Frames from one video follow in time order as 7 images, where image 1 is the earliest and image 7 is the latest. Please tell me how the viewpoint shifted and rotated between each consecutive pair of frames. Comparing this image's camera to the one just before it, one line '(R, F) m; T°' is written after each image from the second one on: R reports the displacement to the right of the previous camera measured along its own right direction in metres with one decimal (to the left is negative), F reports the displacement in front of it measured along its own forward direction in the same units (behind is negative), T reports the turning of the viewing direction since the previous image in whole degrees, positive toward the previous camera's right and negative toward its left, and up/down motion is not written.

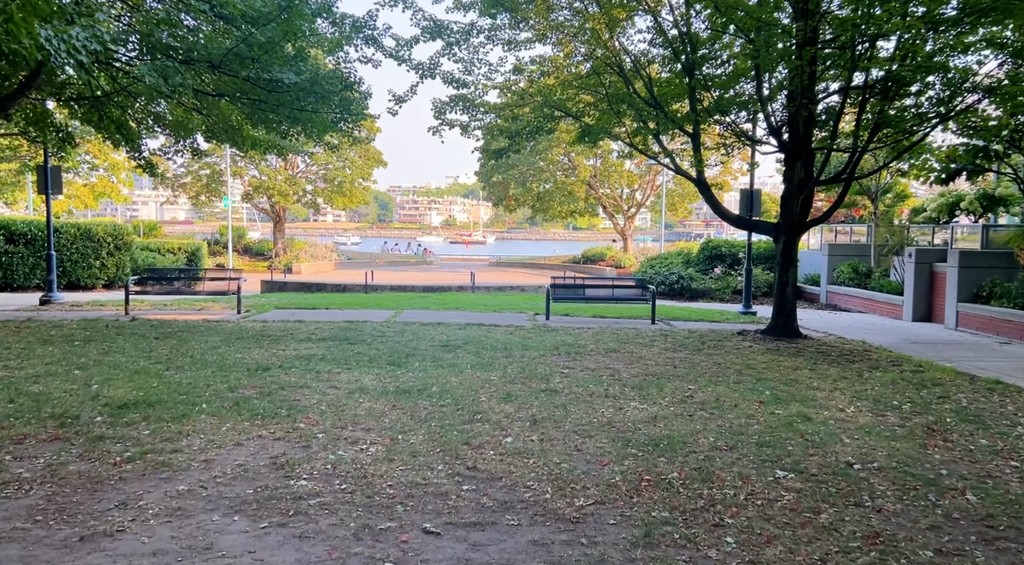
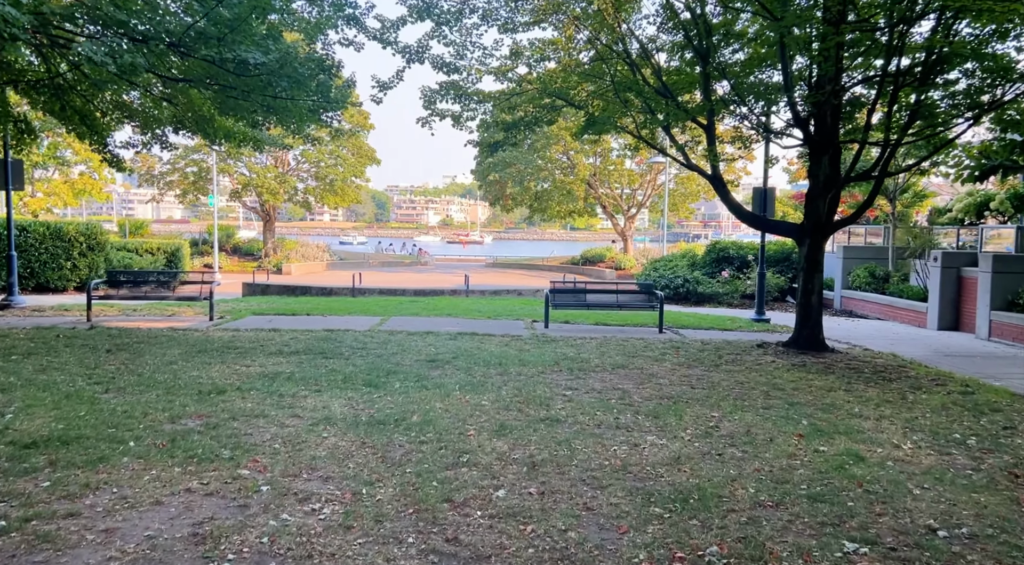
(0.0, +1.1) m; 0°
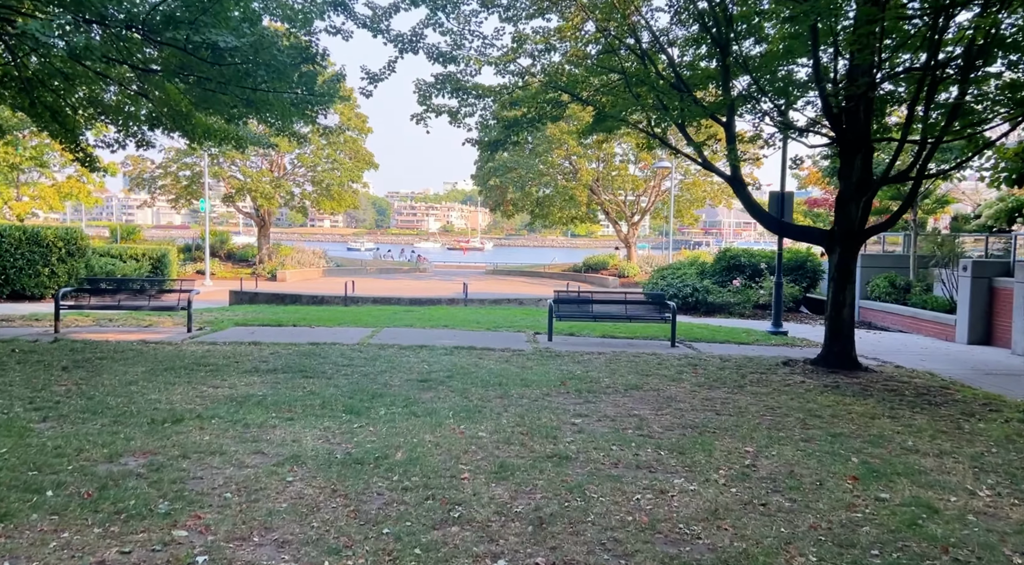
(0.0, +0.9) m; 0°
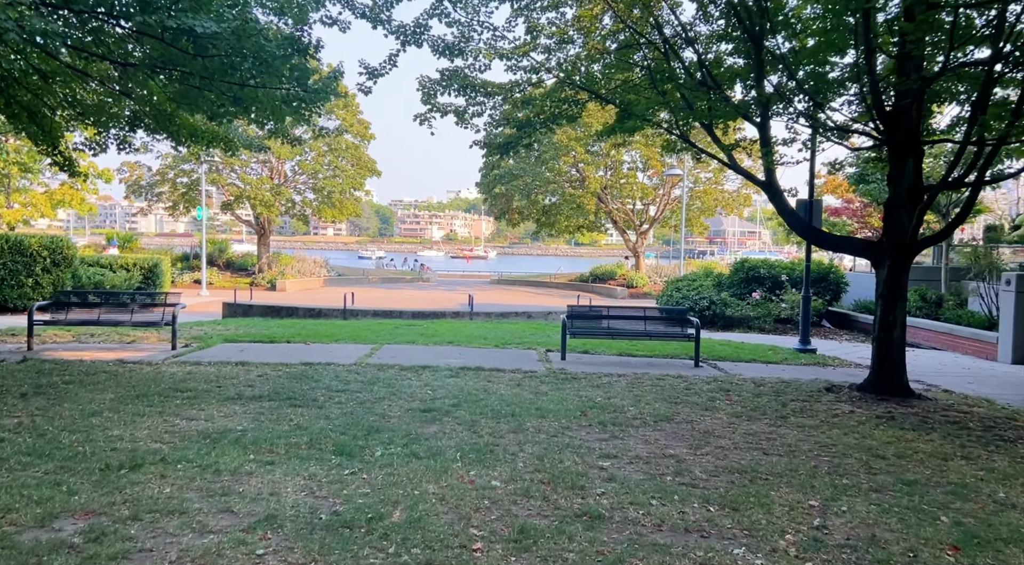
(-0.1, +0.9) m; 0°
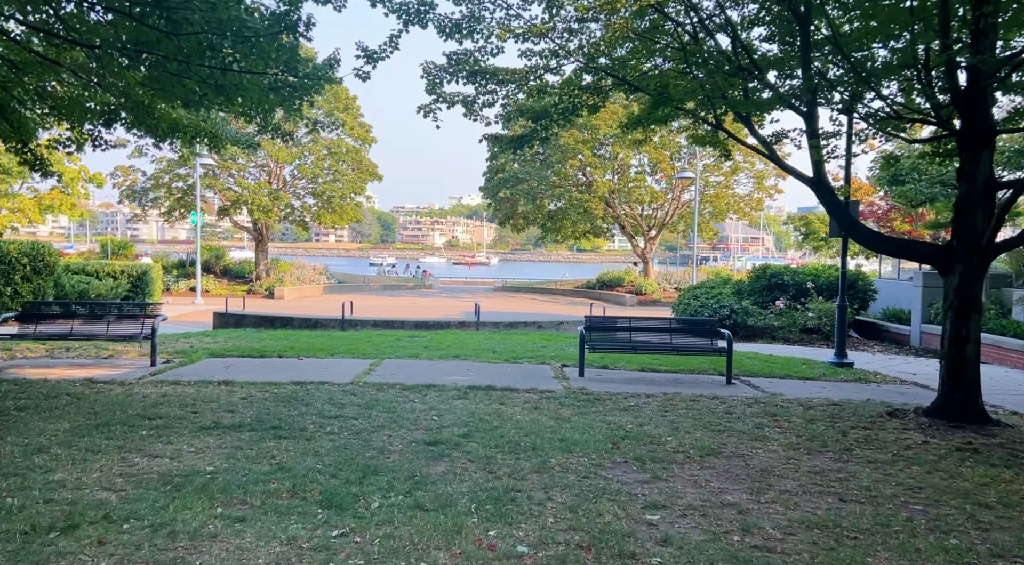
(-0.1, +1.0) m; 0°
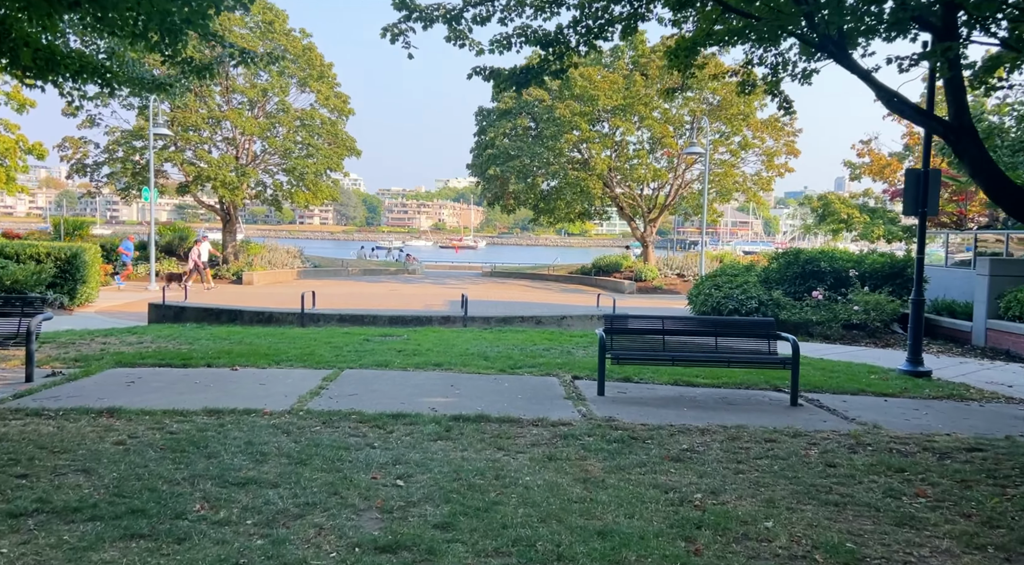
(-0.1, +2.5) m; +1°
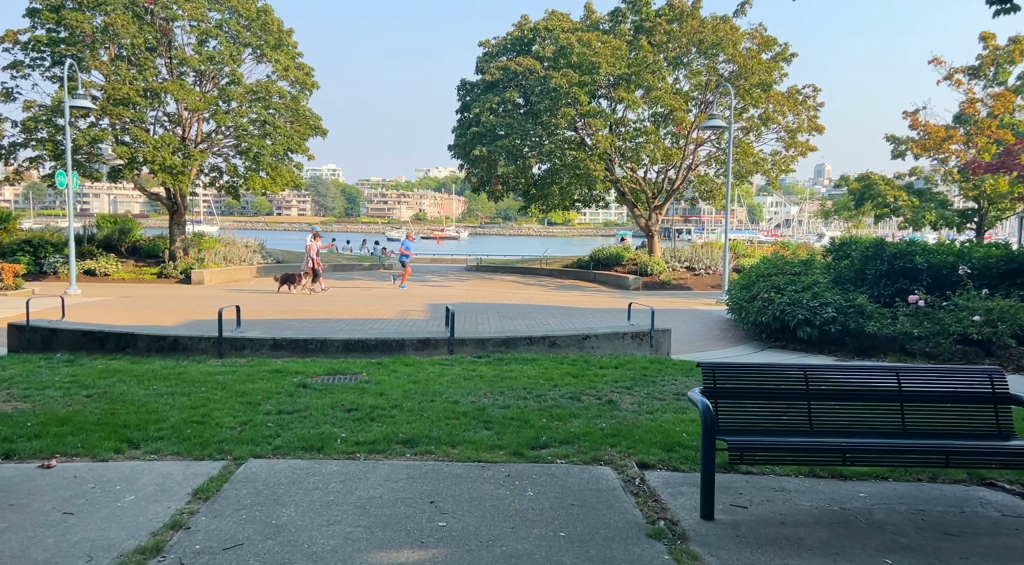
(-0.3, +3.7) m; +1°
